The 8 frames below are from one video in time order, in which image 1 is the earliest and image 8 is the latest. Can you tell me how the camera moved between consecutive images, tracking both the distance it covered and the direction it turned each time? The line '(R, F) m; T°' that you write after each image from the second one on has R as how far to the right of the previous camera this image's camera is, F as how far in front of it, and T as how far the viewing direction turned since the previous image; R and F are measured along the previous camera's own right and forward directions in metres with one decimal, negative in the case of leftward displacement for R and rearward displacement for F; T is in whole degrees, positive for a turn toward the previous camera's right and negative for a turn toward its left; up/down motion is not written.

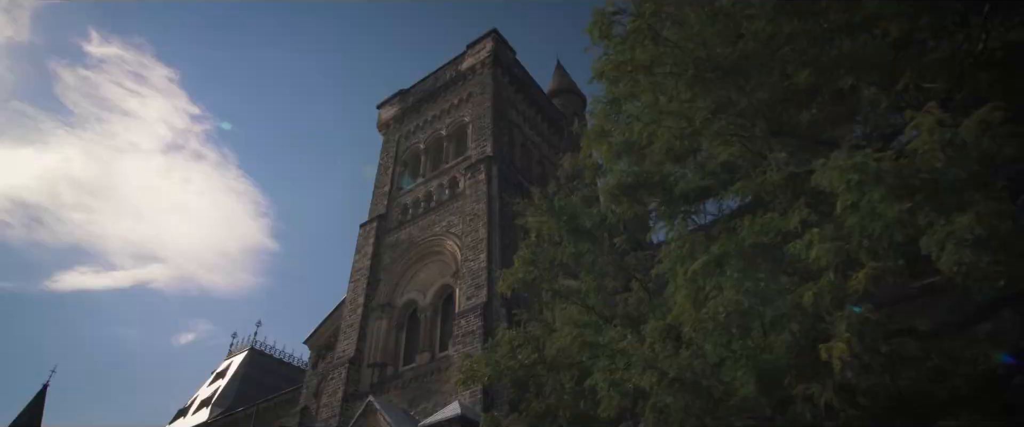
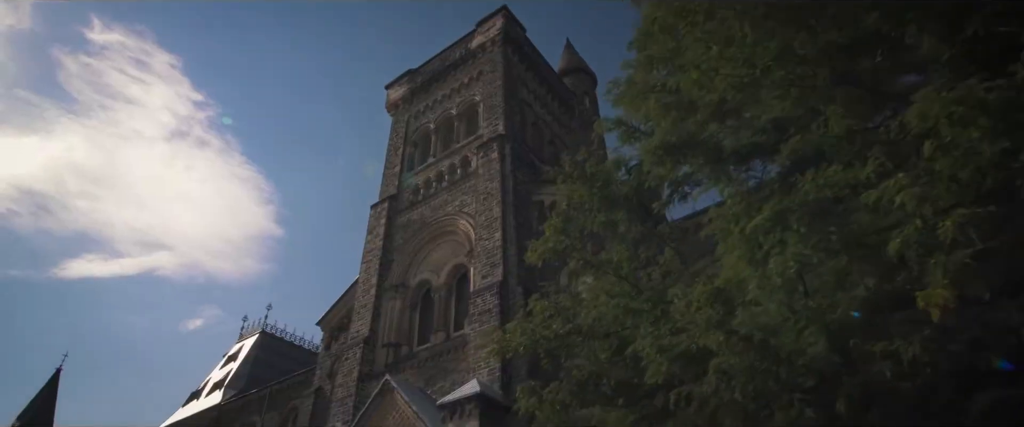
(-0.4, +0.3) m; 0°
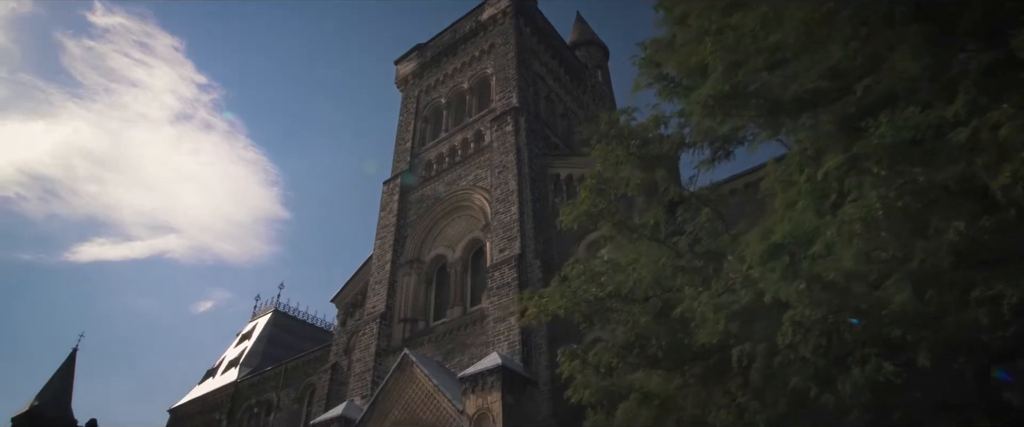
(-0.4, +0.3) m; -1°
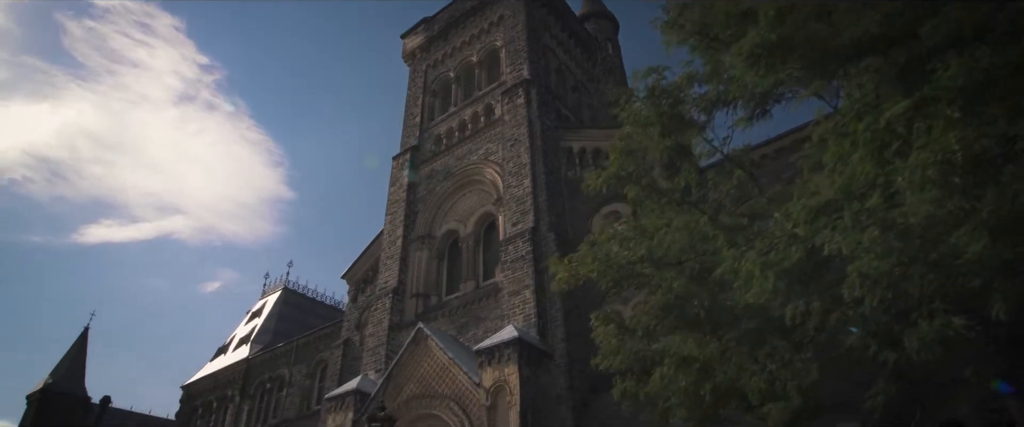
(-0.3, +0.3) m; 0°
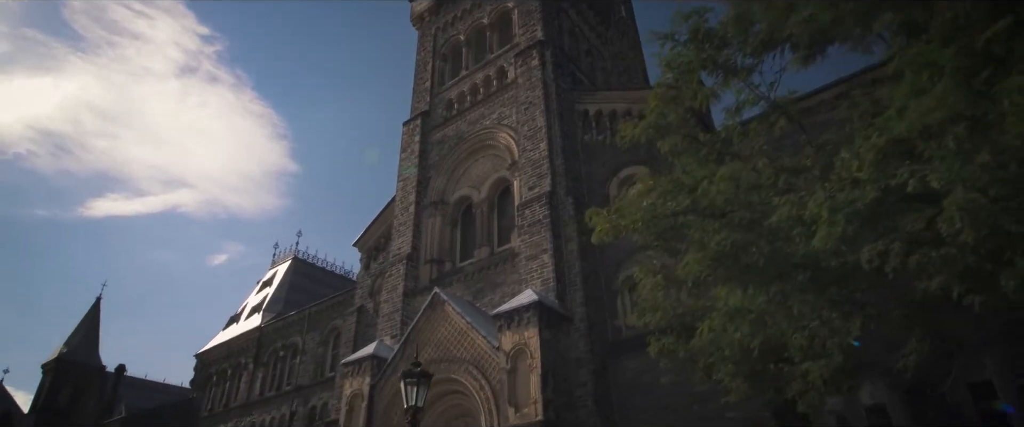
(-0.4, +0.3) m; 0°
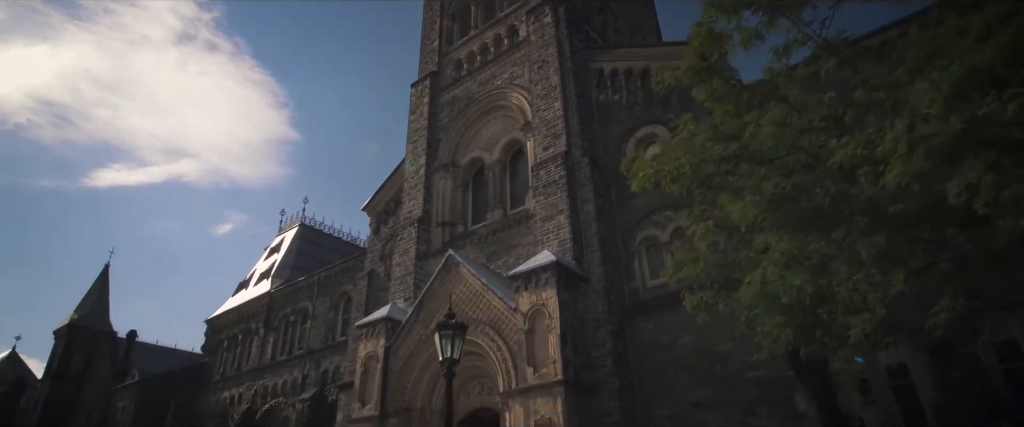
(-0.4, +0.4) m; 0°
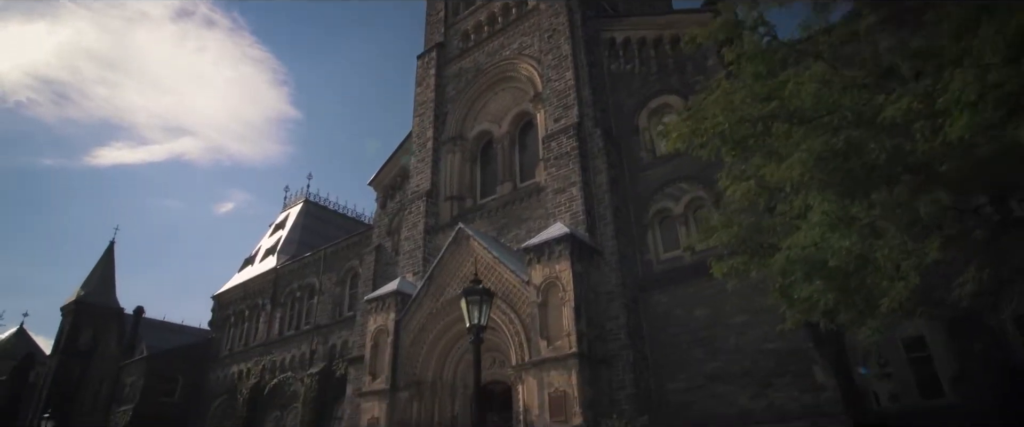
(-0.3, +0.3) m; 0°
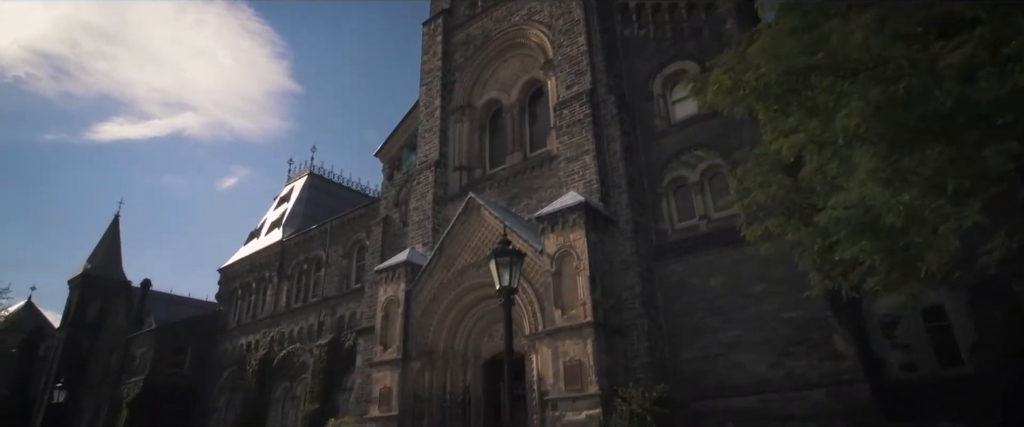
(-0.3, +0.3) m; 0°
